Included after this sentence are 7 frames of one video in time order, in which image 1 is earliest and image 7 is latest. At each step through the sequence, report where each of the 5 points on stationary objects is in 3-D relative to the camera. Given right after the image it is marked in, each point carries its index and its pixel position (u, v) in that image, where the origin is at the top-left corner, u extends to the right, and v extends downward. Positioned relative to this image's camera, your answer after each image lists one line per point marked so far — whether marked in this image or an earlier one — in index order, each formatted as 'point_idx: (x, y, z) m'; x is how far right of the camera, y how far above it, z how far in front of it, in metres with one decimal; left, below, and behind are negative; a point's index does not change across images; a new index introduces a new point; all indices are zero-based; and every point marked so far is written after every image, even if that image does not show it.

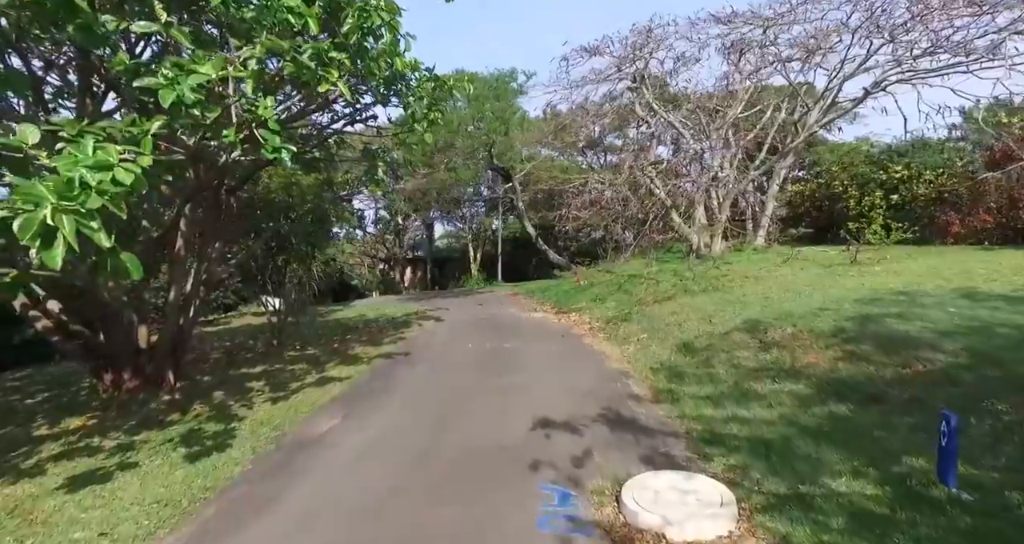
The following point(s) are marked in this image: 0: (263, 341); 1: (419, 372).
0: (-4.7, -1.3, +9.0) m
1: (-1.1, -1.2, +5.7) m
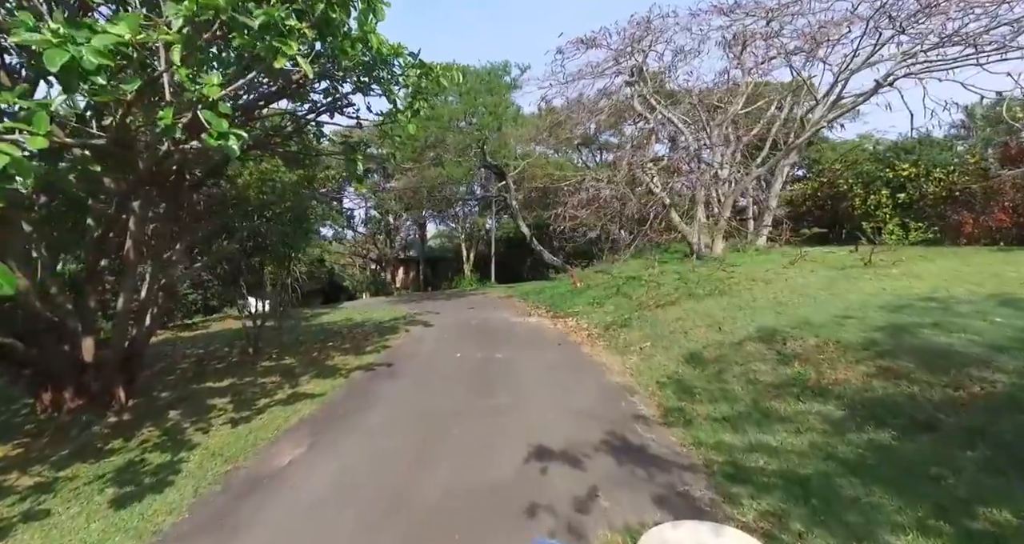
0: (-4.8, -1.4, +8.4) m
1: (-1.2, -1.3, +5.1) m
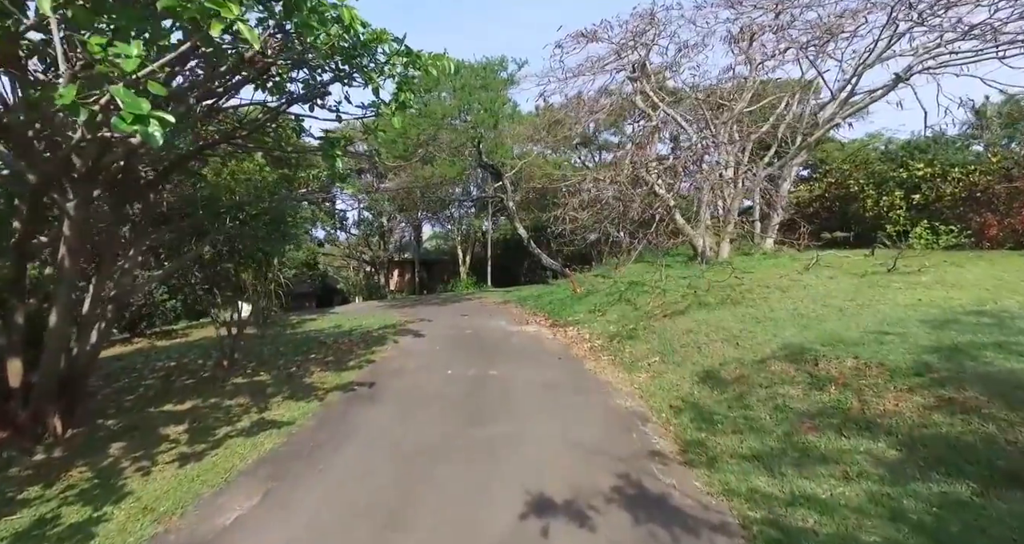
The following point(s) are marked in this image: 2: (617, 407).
0: (-4.9, -1.5, +7.8) m
1: (-1.3, -1.4, +4.5) m
2: (+1.0, -1.3, +4.7) m
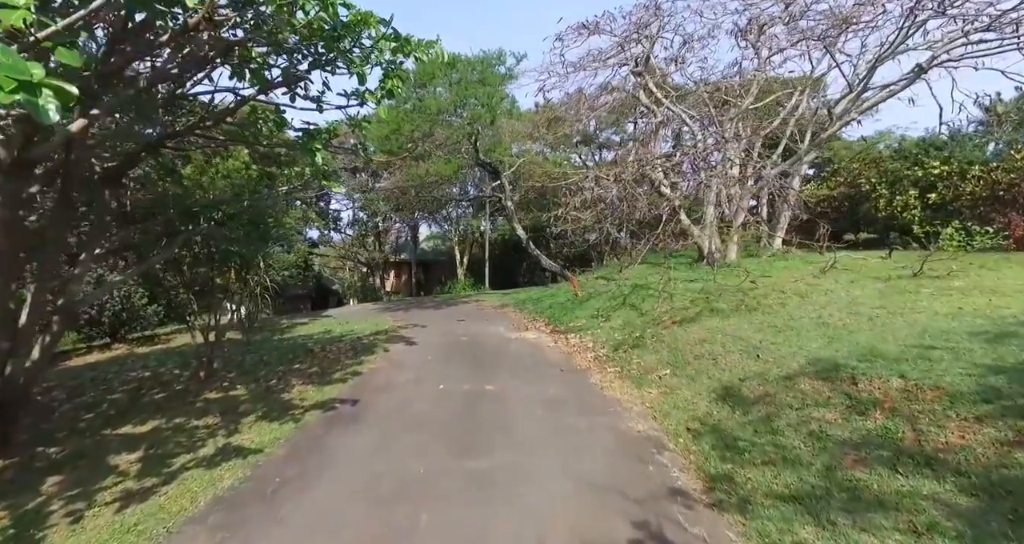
0: (-4.9, -1.5, +7.3) m
1: (-1.3, -1.4, +4.0) m
2: (+1.0, -1.4, +4.1) m
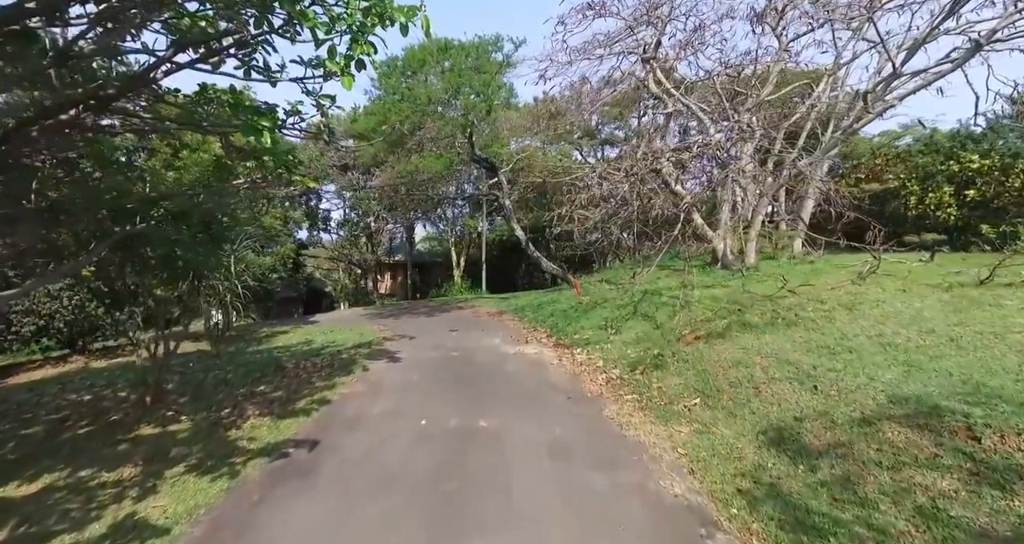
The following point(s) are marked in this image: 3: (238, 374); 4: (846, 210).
0: (-4.9, -1.6, +6.2) m
1: (-1.3, -1.5, +3.0) m
2: (+1.0, -1.5, +3.2) m
3: (-4.4, -1.6, +7.6) m
4: (+7.5, +1.4, +10.4) m
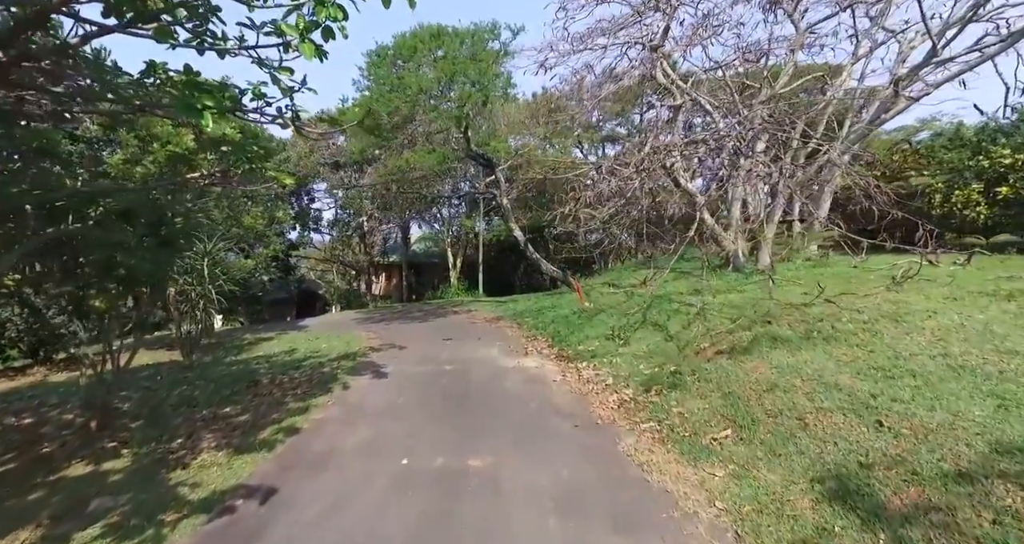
0: (-5.0, -1.7, +5.5) m
1: (-1.3, -1.6, +2.3) m
2: (+1.0, -1.5, +2.4) m
3: (-4.4, -1.7, +6.8) m
4: (+7.5, +1.3, +9.7) m
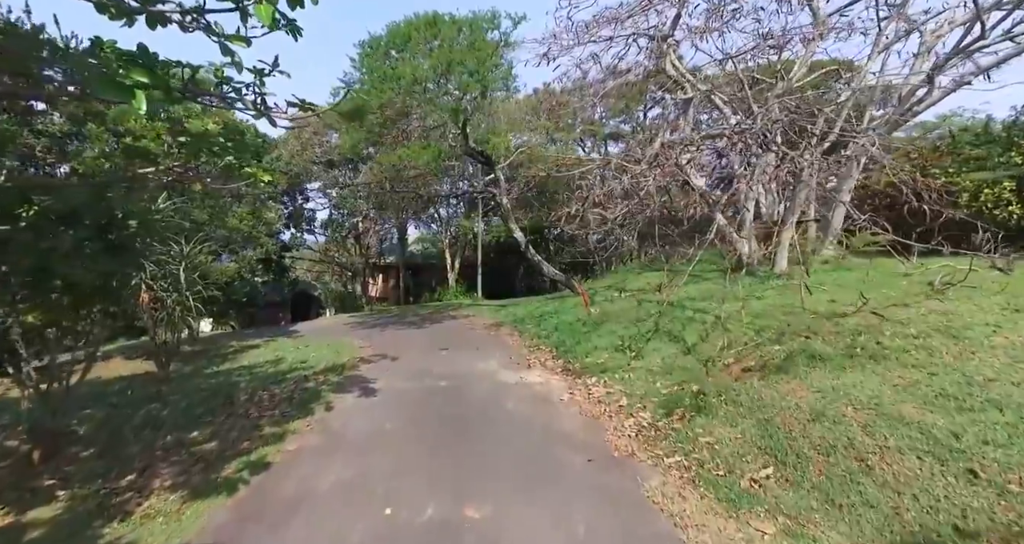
0: (-4.9, -1.8, +4.8) m
1: (-1.3, -1.7, +1.6) m
2: (+1.0, -1.6, +1.8) m
3: (-4.4, -1.8, +6.2) m
4: (+7.5, +1.2, +9.1) m
